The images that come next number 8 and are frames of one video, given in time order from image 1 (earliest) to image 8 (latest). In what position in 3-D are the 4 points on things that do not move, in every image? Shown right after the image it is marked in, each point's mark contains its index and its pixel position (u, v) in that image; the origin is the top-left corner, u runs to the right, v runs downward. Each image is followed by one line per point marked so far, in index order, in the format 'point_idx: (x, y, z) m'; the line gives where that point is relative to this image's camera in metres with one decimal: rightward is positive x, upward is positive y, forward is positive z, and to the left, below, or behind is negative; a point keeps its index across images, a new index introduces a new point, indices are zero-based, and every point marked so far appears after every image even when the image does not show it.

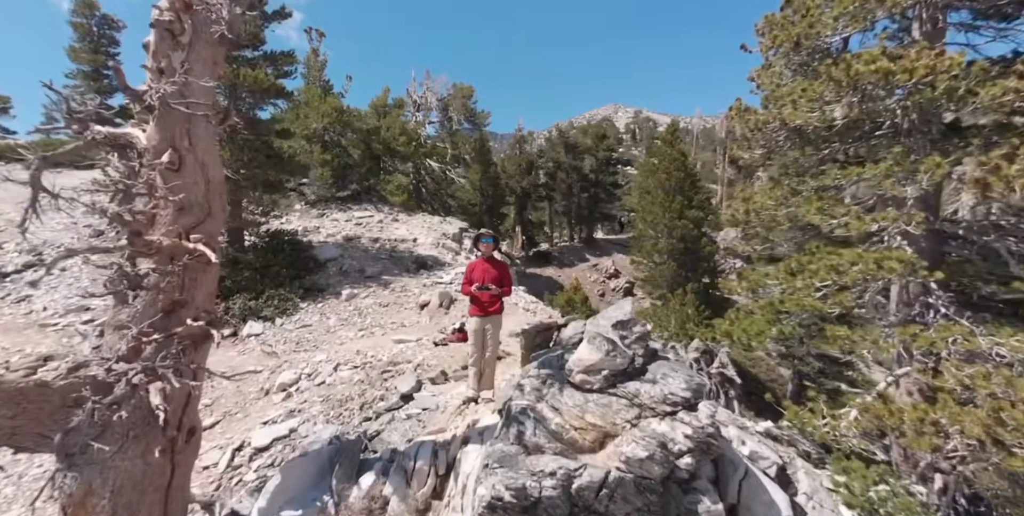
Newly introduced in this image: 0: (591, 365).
0: (+0.6, -0.8, +3.2) m
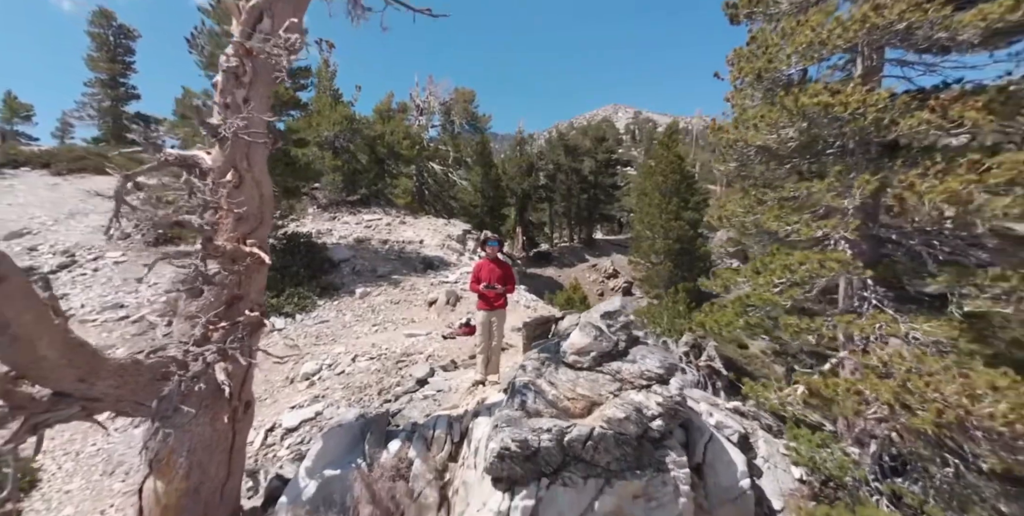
0: (+0.6, -0.8, +3.9) m
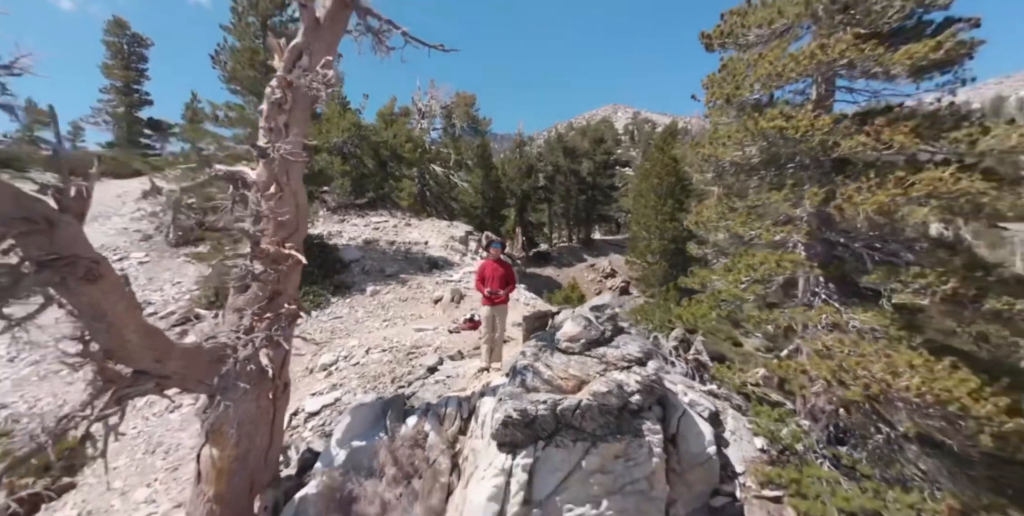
0: (+0.6, -0.8, +4.5) m
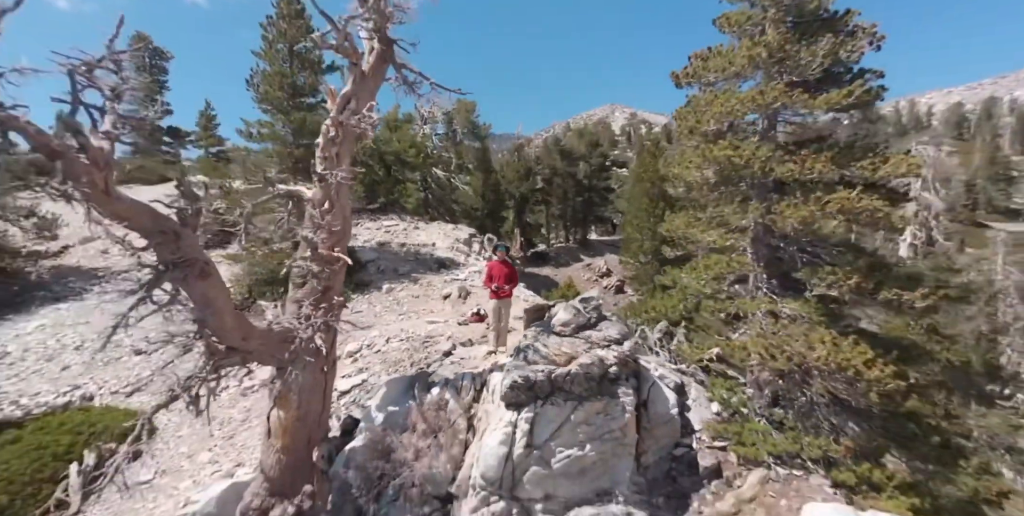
0: (+0.7, -0.8, +5.6) m
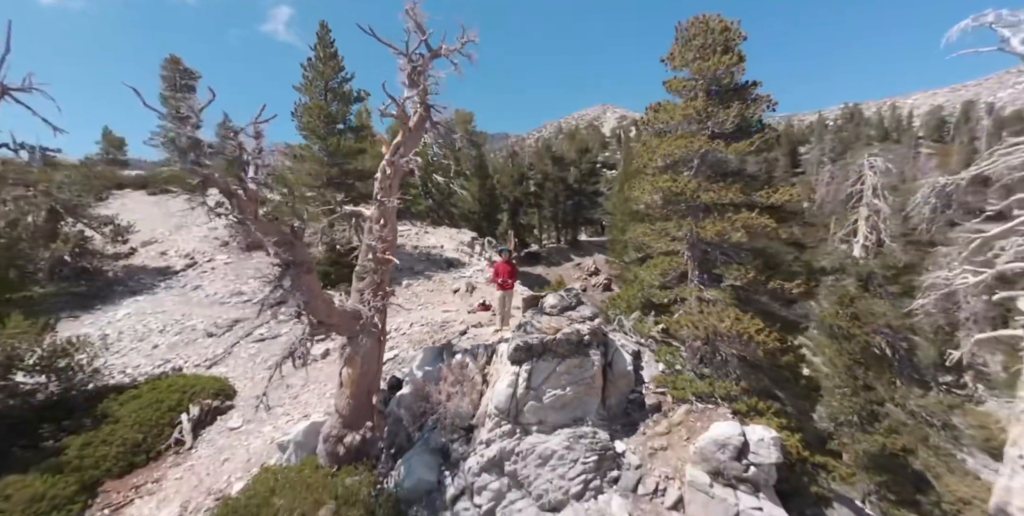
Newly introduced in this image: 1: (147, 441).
0: (+0.7, -0.8, +7.8) m
1: (-6.7, -3.4, +8.0) m
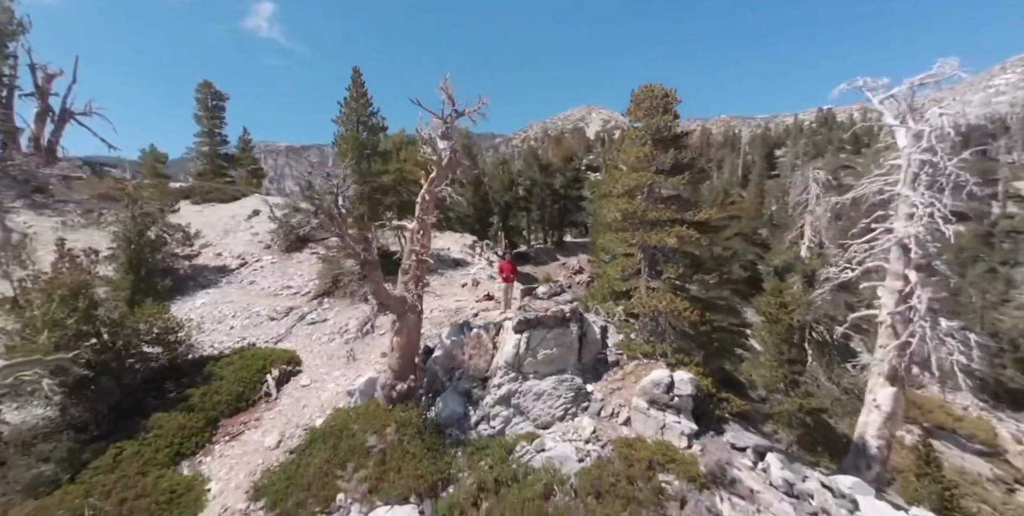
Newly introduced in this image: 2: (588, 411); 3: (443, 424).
0: (+0.8, -0.9, +10.9) m
1: (-6.6, -3.4, +10.9) m
2: (+1.7, -3.3, +9.3) m
3: (-1.5, -3.7, +9.5) m
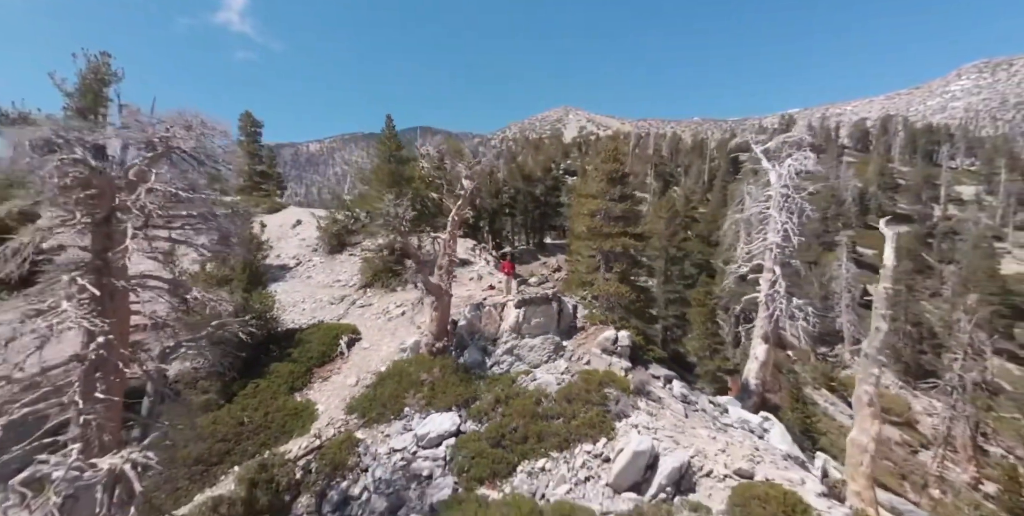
0: (+0.8, -0.9, +16.0) m
1: (-6.6, -3.4, +15.6) m
2: (+1.7, -3.3, +14.5) m
3: (-1.5, -3.7, +14.5) m
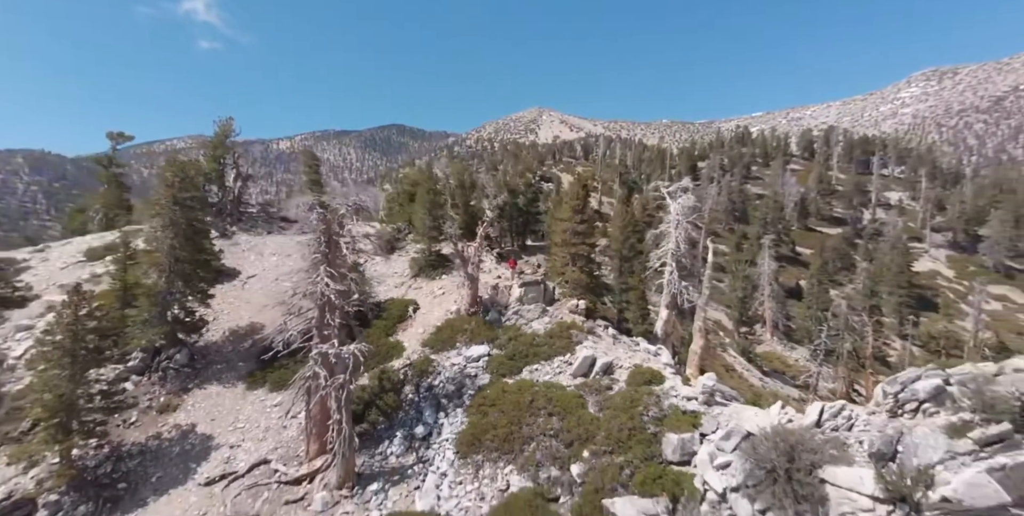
0: (+0.9, -0.8, +26.2) m
1: (-6.5, -3.4, +25.4) m
2: (+2.0, -3.3, +24.8) m
3: (-1.2, -3.7, +24.7) m
